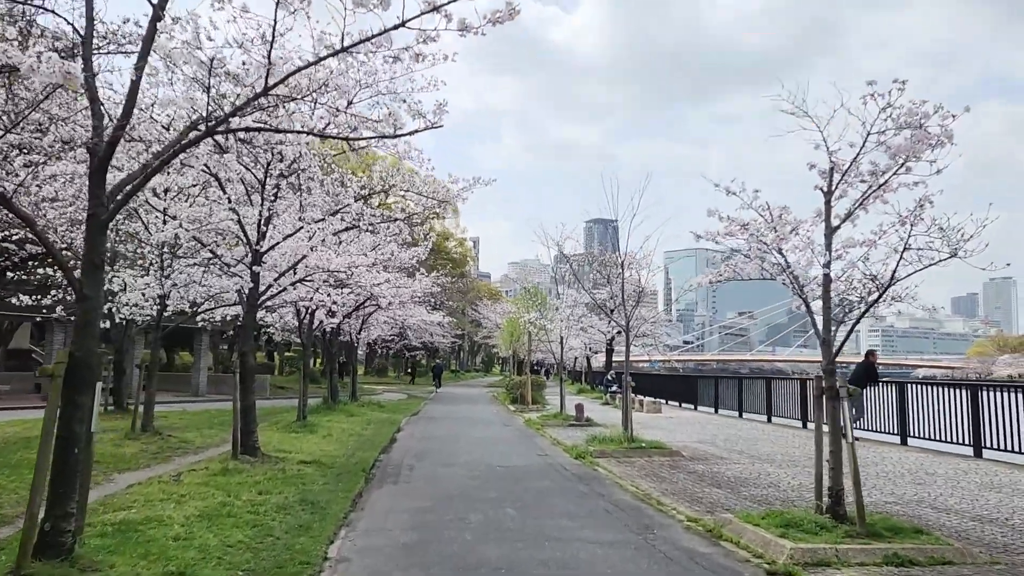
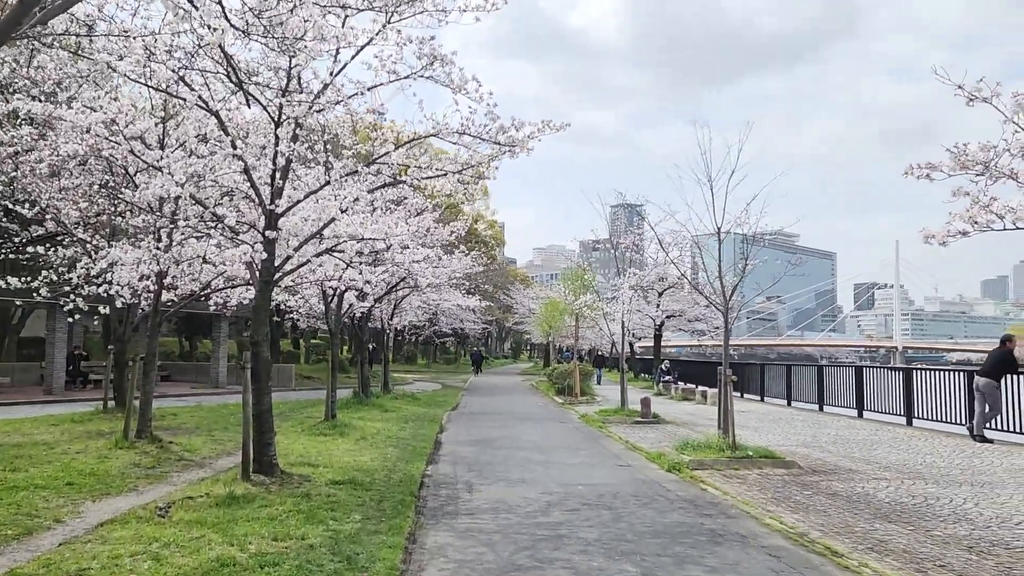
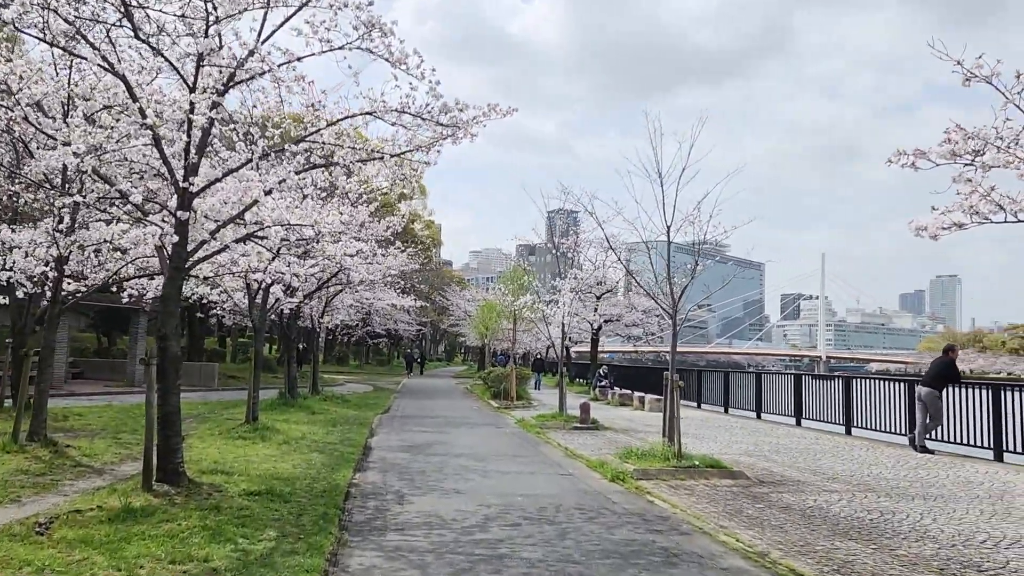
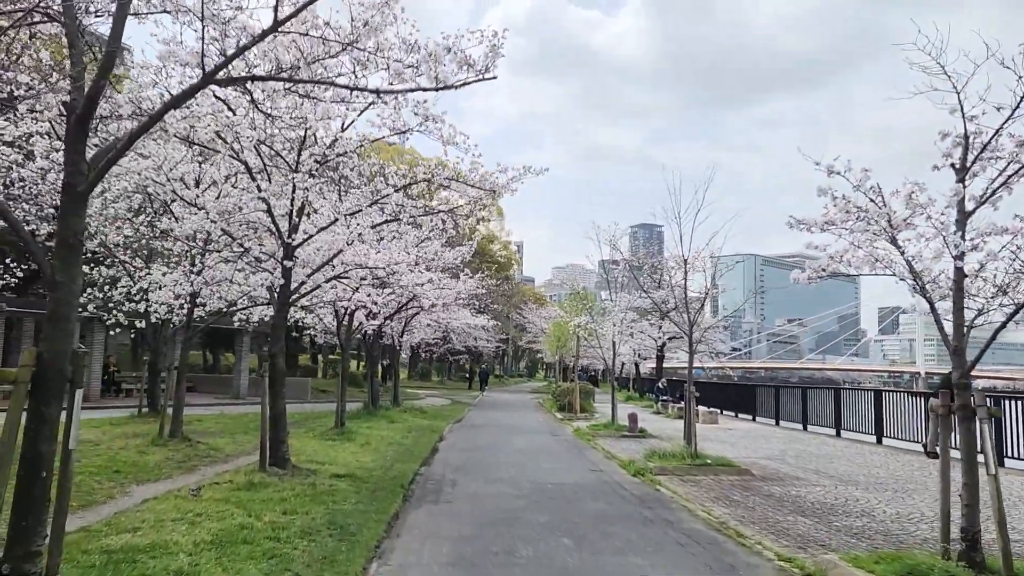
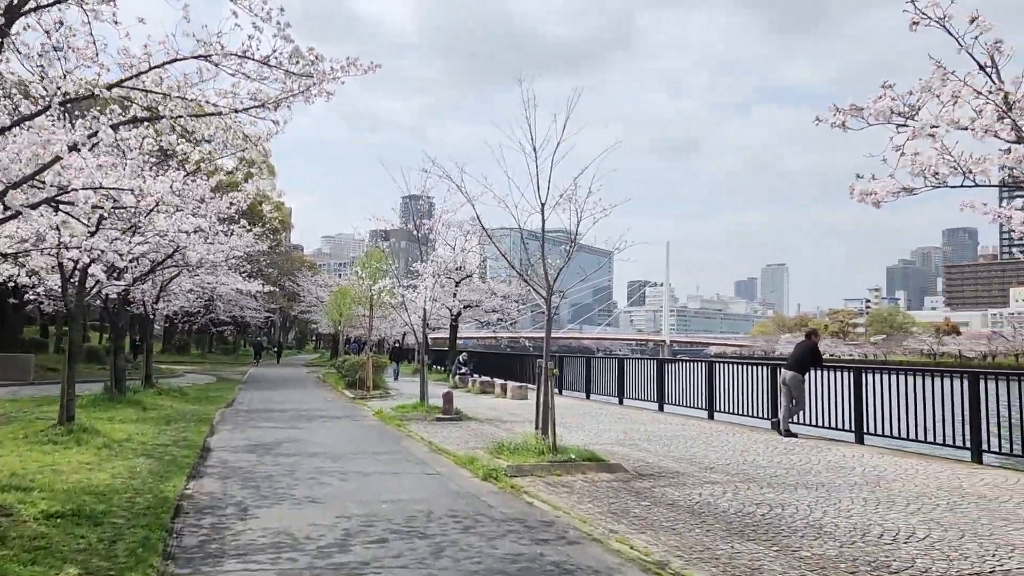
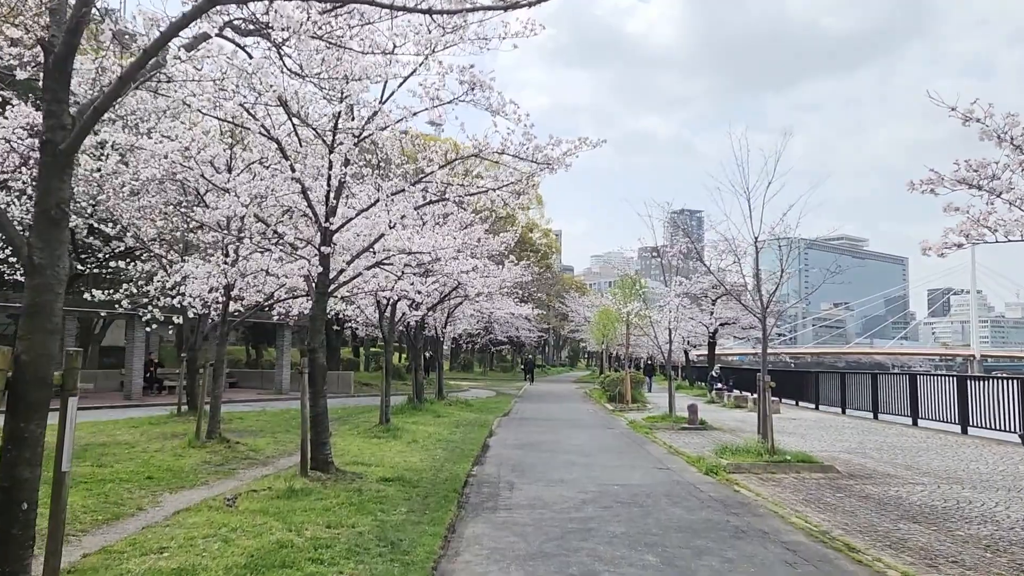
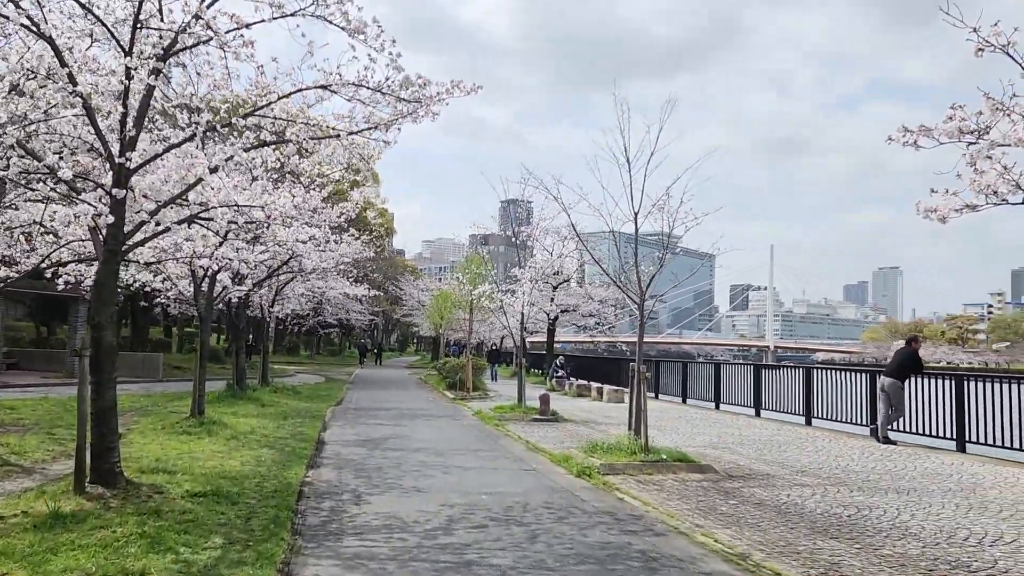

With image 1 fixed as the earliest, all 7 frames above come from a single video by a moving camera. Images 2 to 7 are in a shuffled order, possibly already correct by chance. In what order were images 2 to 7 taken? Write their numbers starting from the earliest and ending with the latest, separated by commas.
4, 6, 2, 3, 7, 5
